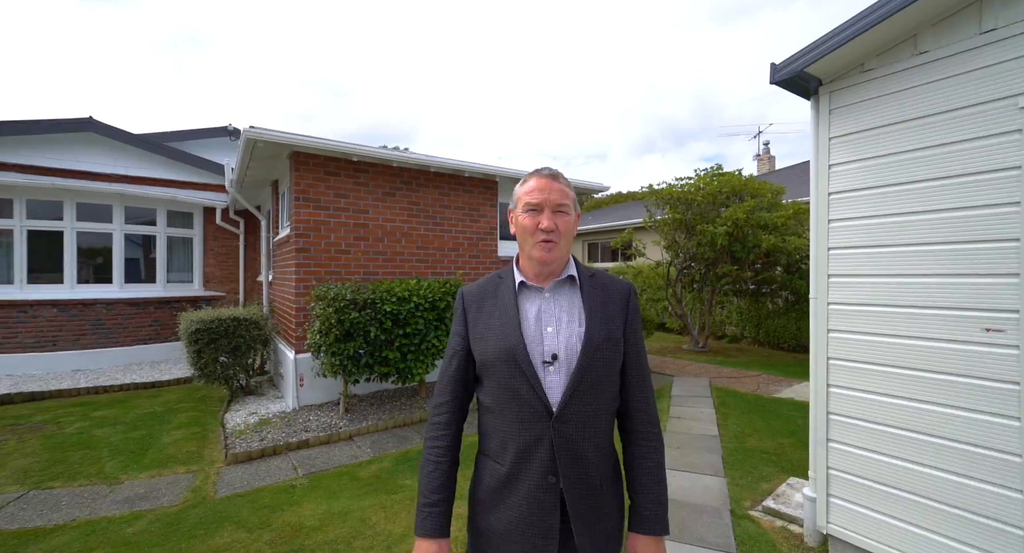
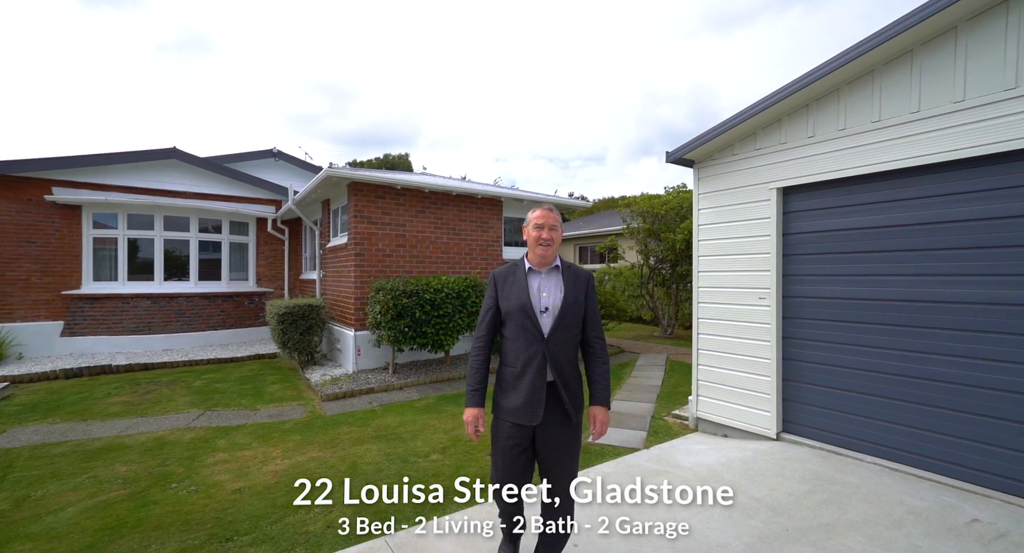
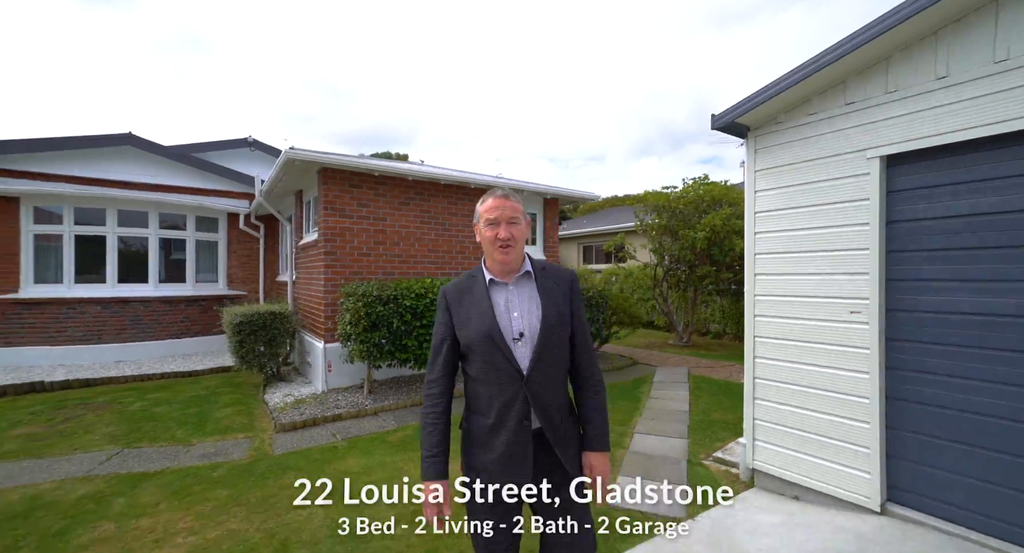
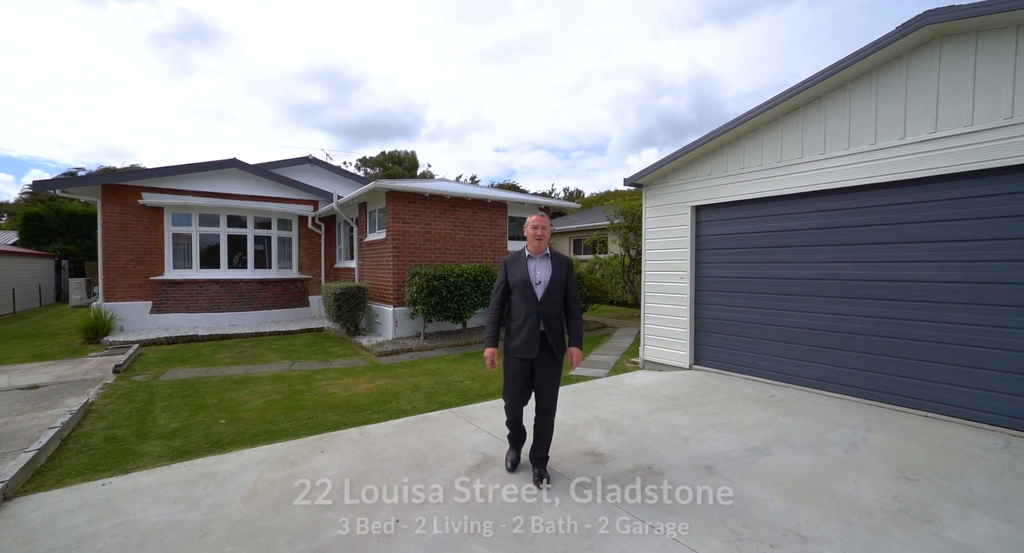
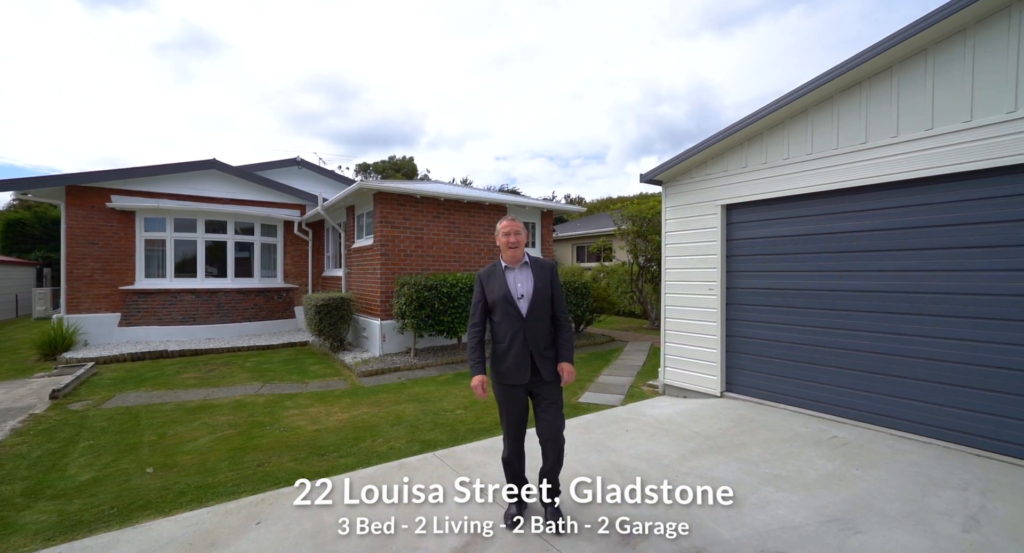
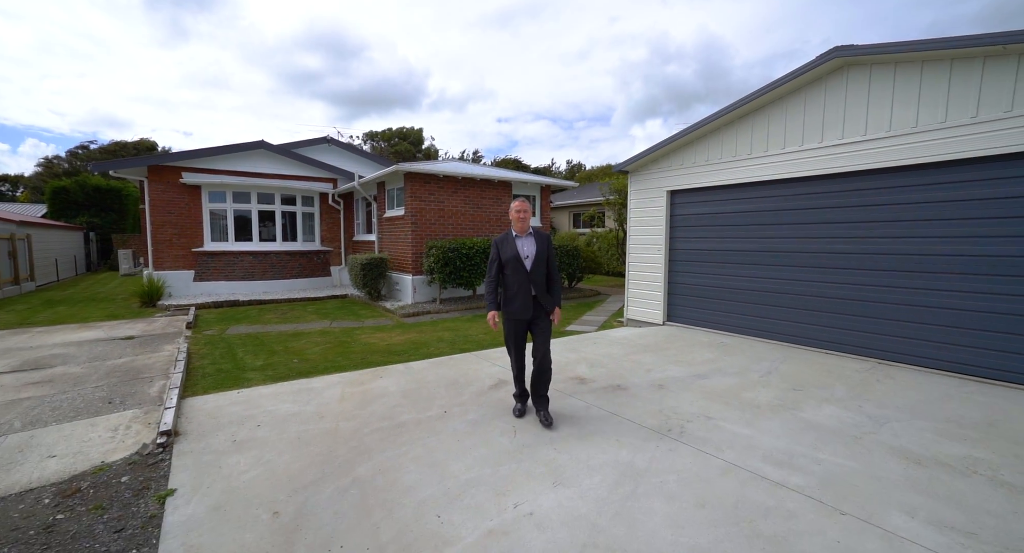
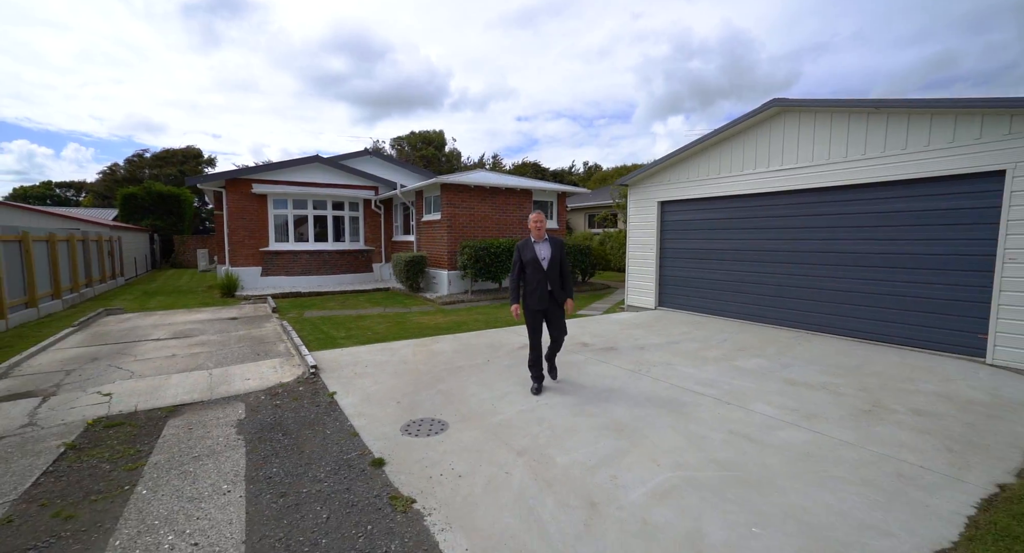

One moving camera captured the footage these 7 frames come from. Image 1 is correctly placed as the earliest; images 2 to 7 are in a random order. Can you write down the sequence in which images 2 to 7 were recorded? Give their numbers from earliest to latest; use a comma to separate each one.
3, 2, 5, 4, 6, 7
